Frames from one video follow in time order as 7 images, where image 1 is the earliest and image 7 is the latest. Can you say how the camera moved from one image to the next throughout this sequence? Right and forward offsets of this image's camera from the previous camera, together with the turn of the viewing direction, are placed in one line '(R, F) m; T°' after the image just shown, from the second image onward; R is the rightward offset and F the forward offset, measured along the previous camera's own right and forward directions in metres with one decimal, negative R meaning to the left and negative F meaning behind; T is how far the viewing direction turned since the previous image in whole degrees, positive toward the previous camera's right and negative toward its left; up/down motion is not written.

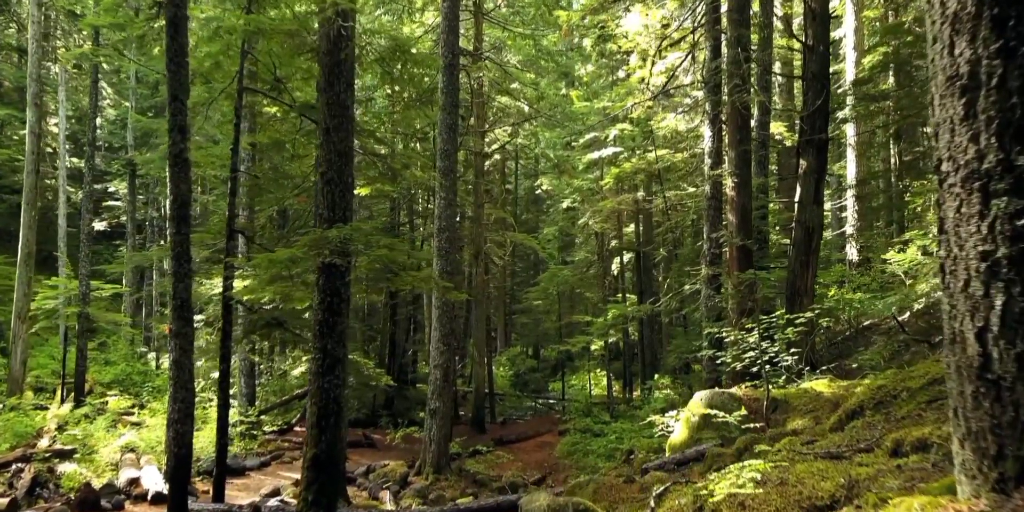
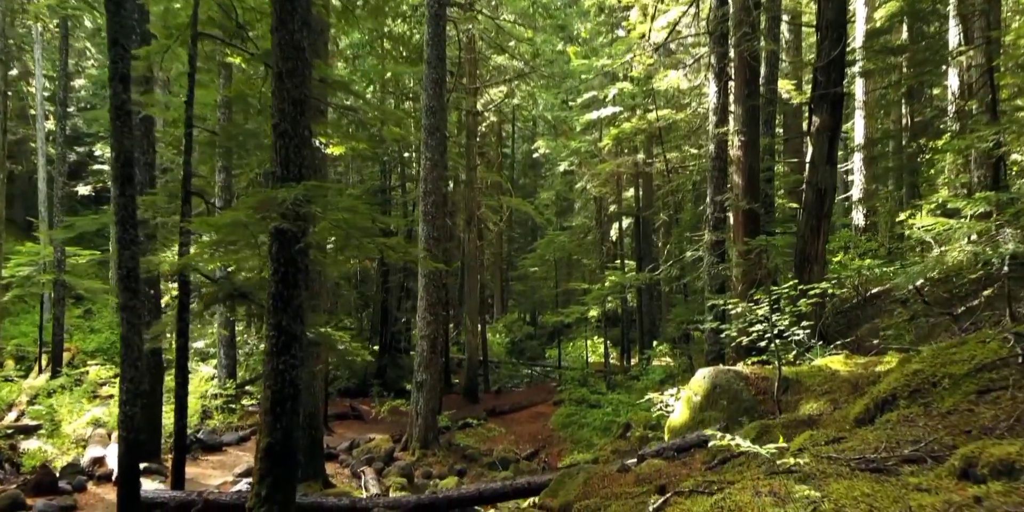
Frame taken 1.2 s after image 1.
(+0.1, +0.7) m; 0°
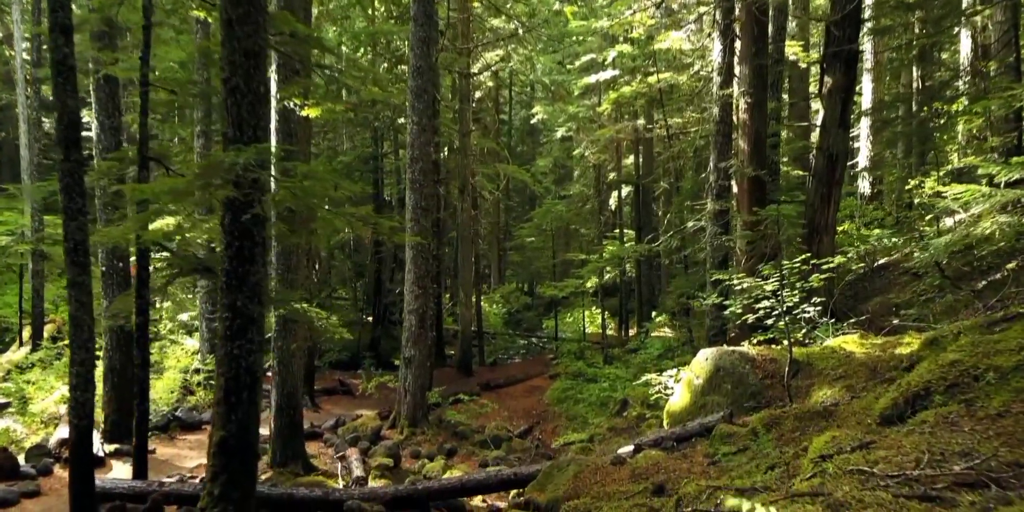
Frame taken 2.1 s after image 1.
(+0.1, +0.6) m; 0°
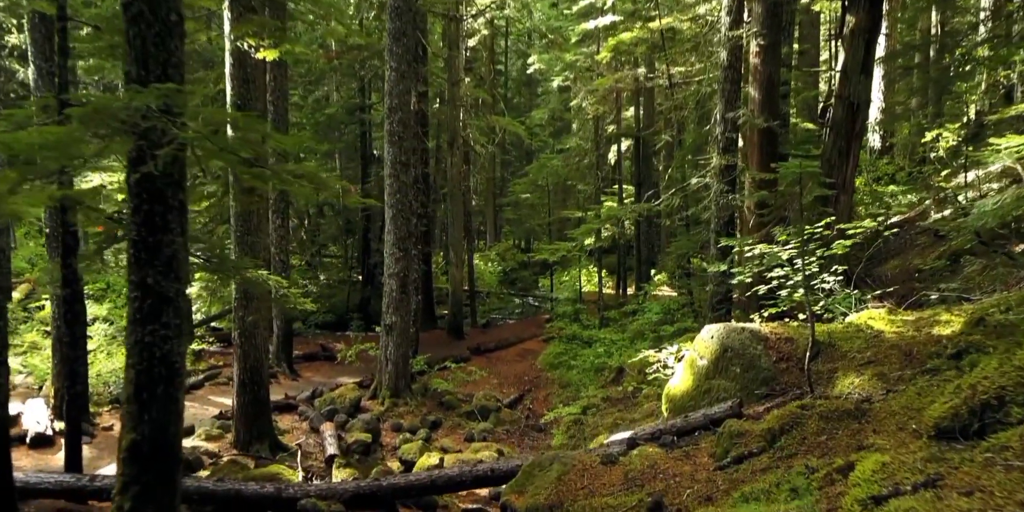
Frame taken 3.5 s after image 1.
(+0.2, +0.8) m; 0°
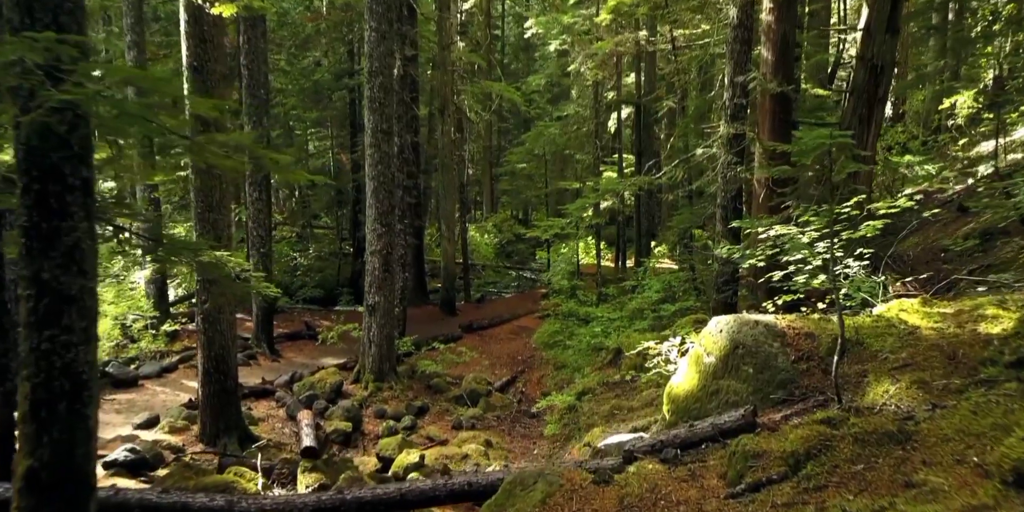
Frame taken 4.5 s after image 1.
(+0.1, +0.7) m; 0°
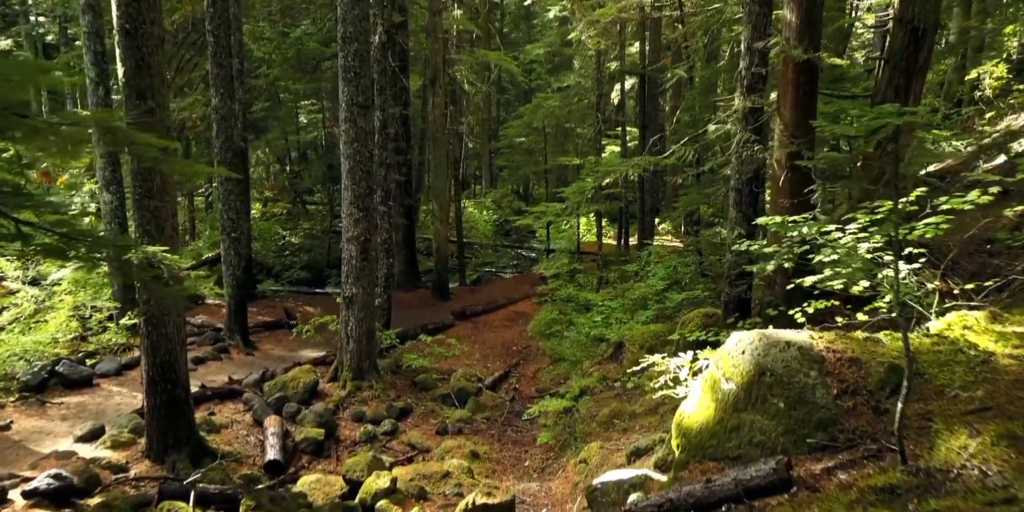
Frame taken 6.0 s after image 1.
(+0.2, +0.9) m; 0°
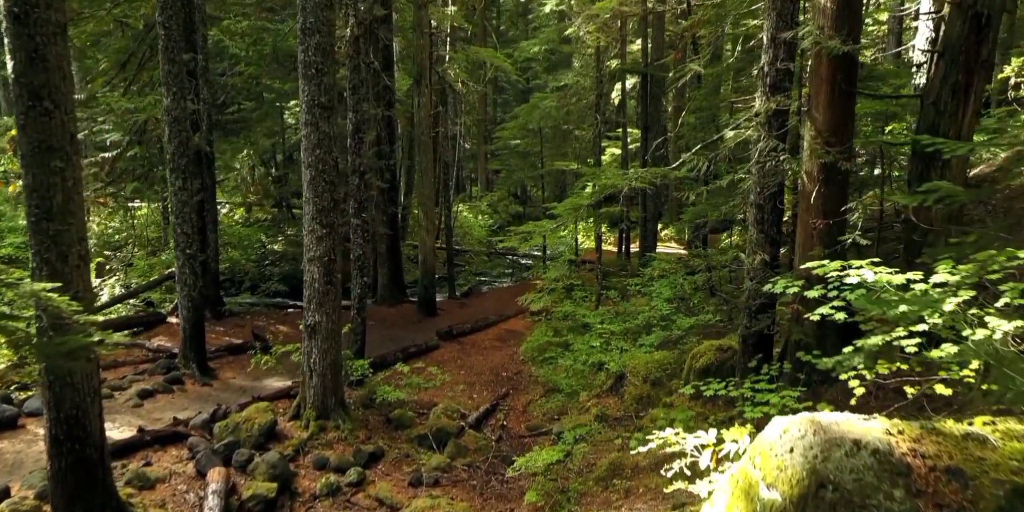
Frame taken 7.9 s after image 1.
(+0.2, +1.1) m; 0°
